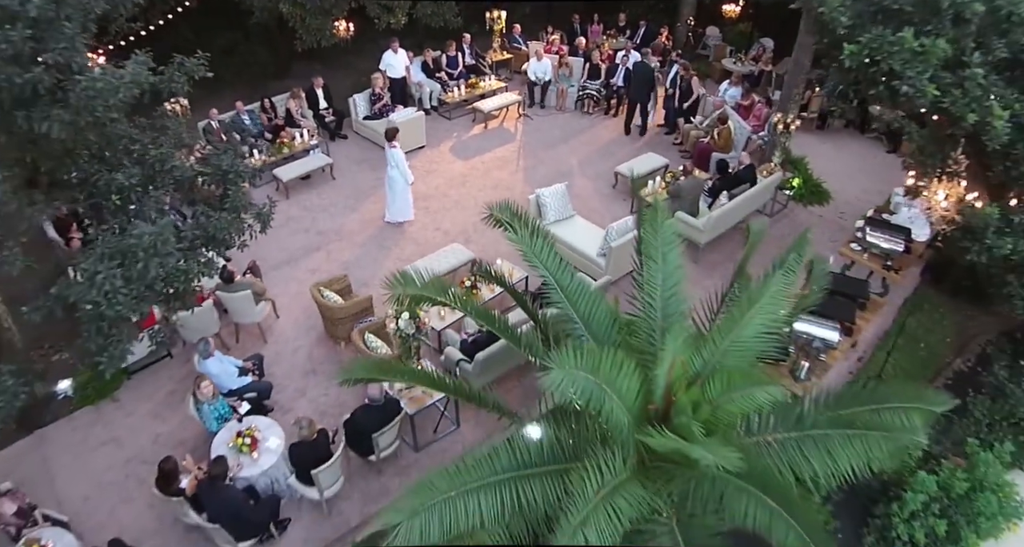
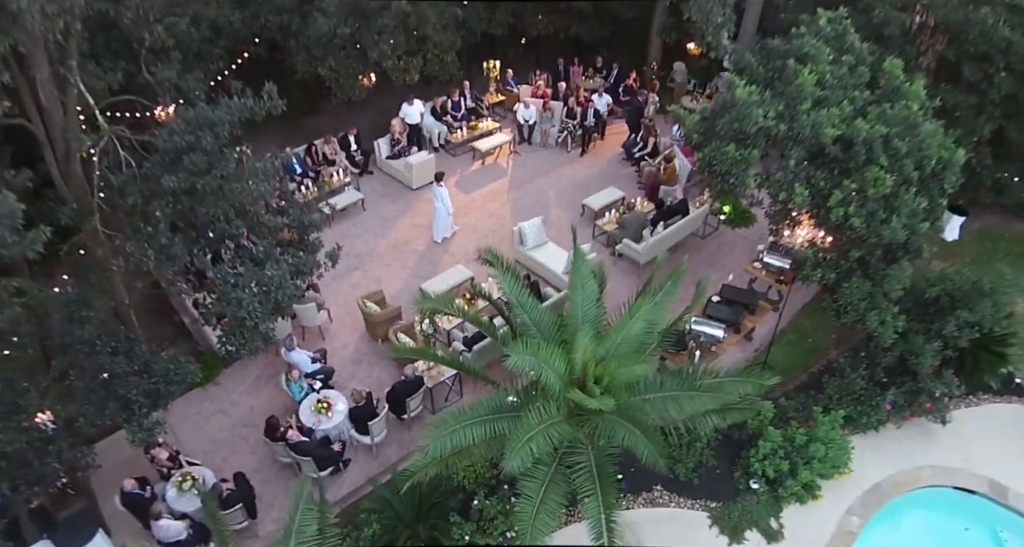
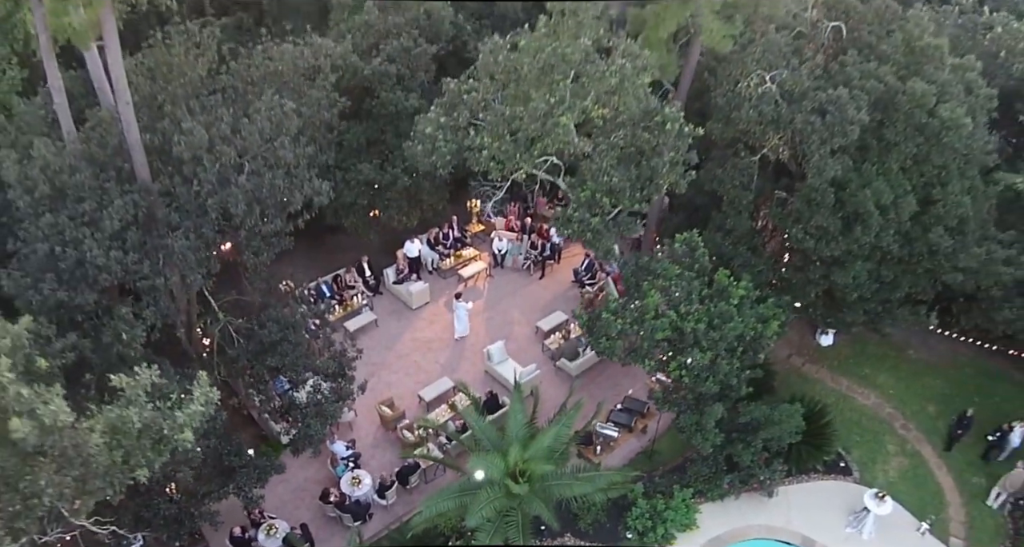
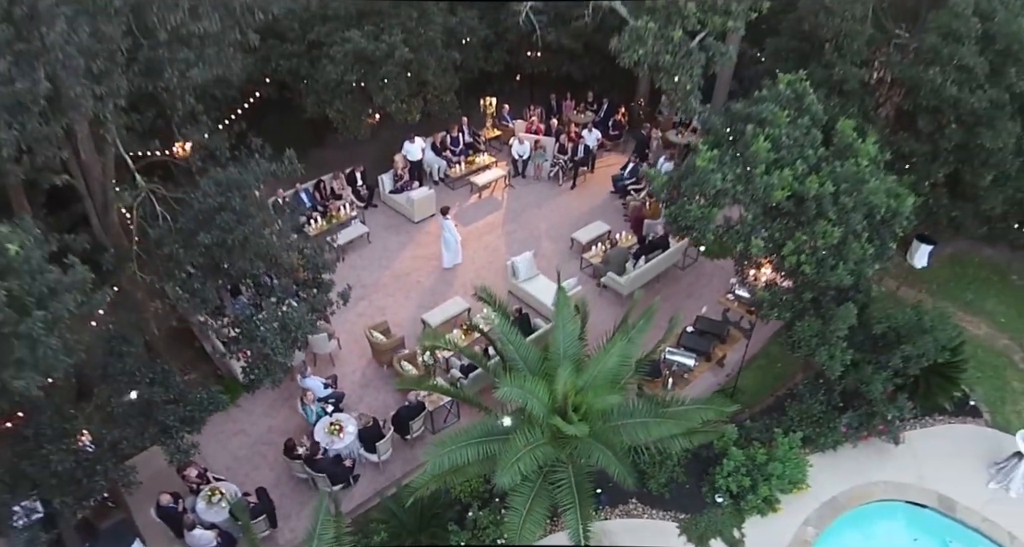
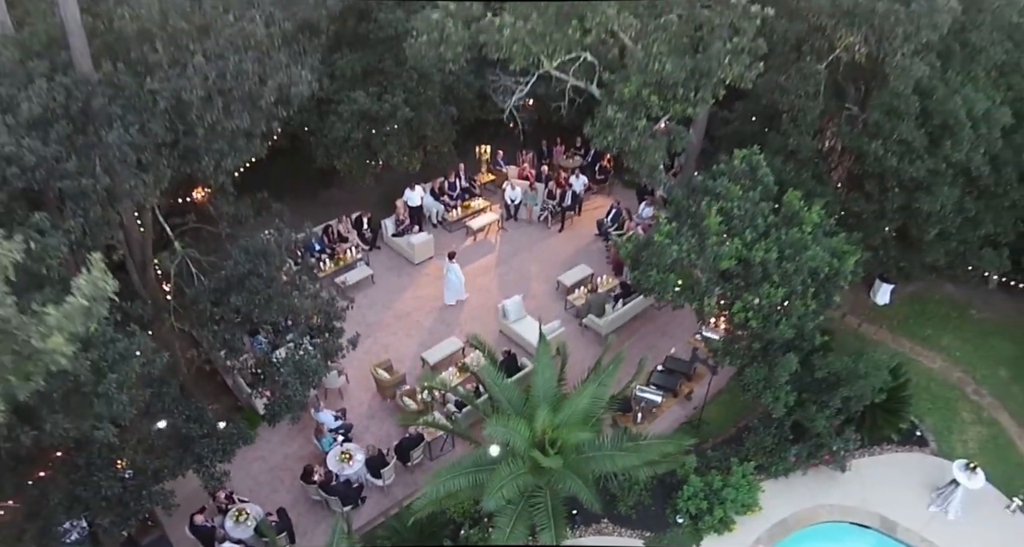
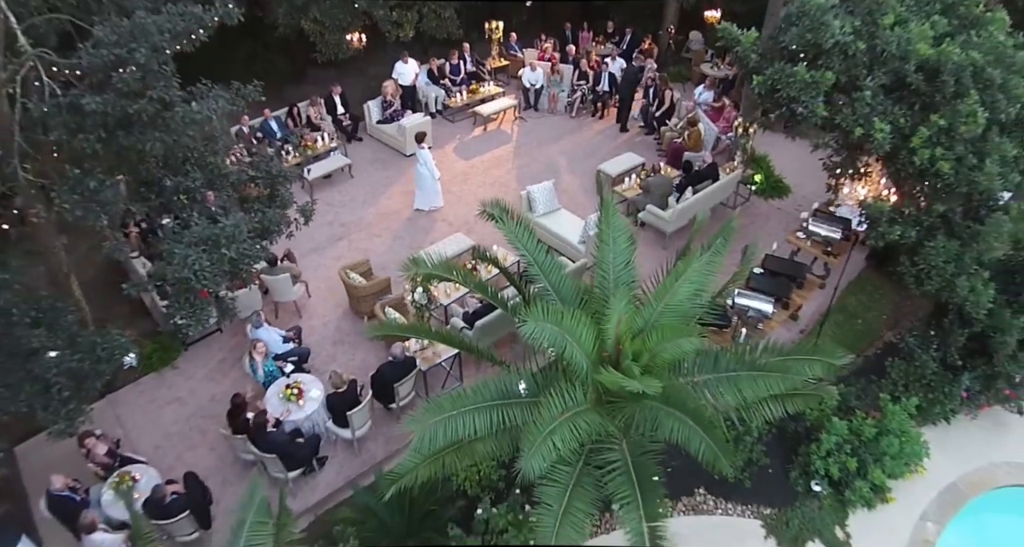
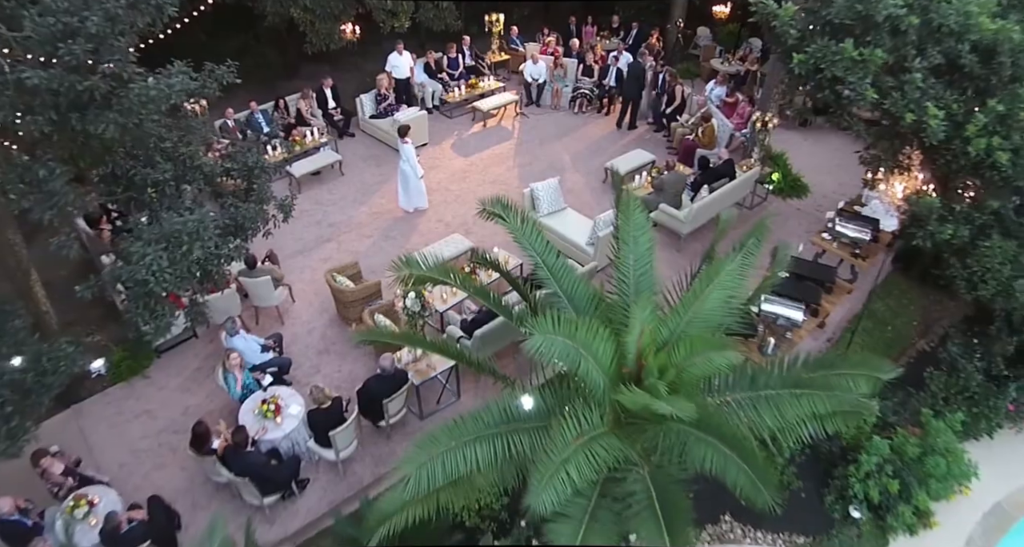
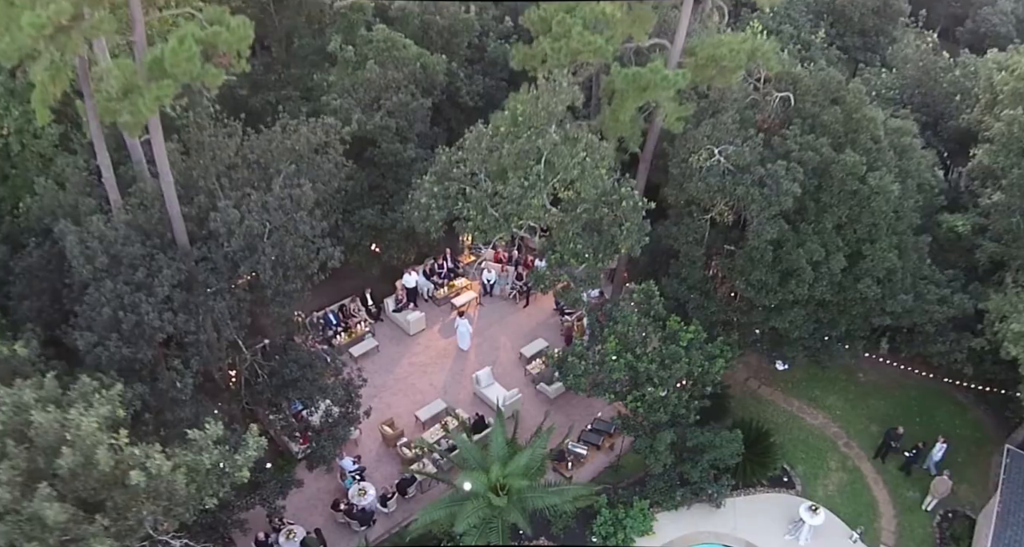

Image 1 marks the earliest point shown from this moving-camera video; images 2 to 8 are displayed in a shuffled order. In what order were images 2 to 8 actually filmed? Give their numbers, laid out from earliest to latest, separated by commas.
7, 6, 2, 4, 5, 3, 8
